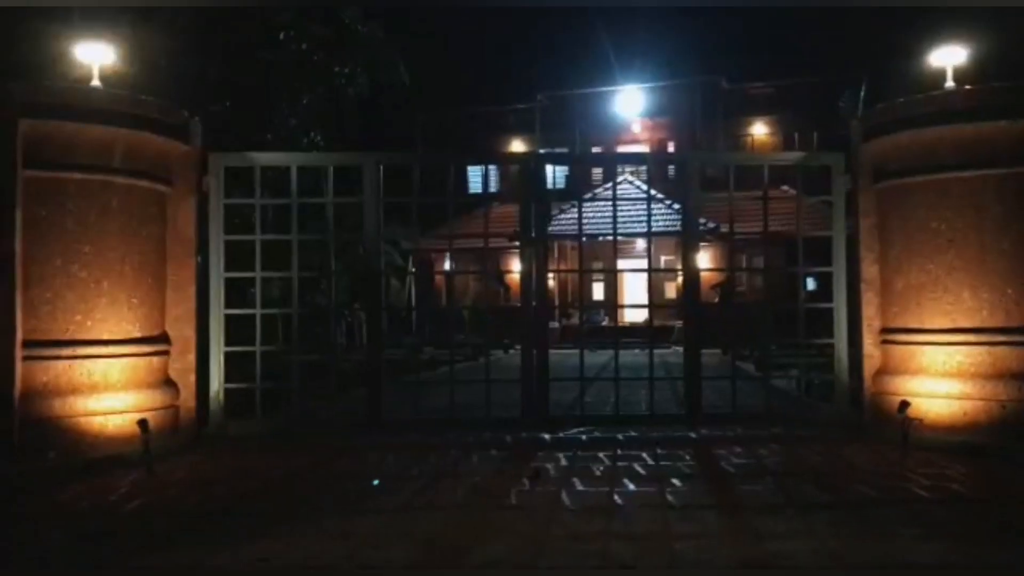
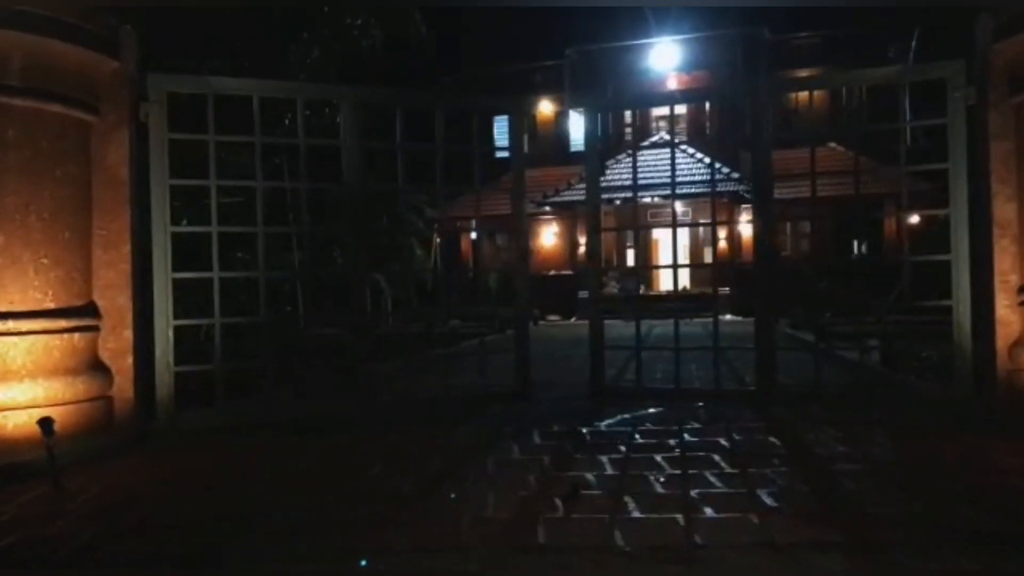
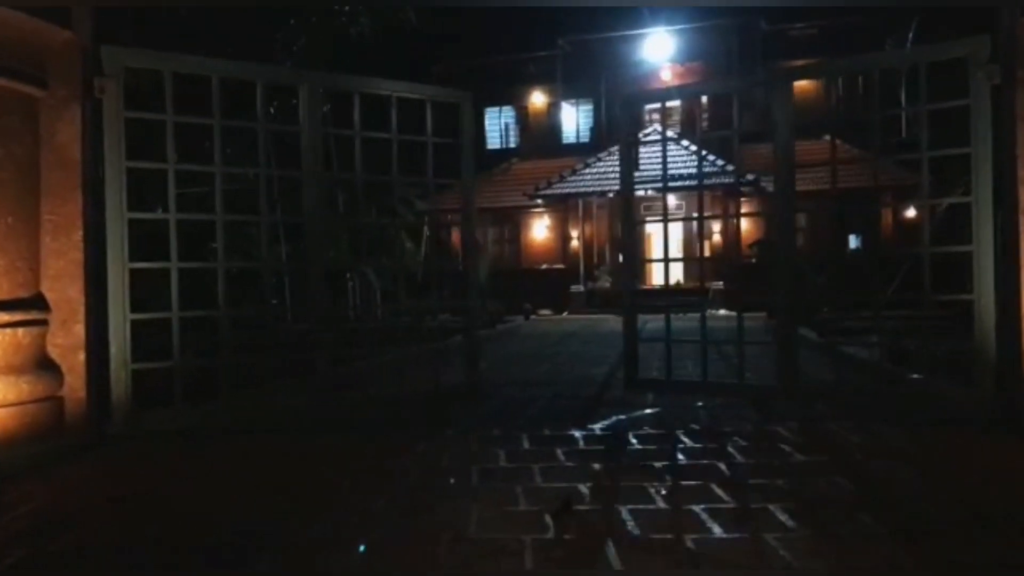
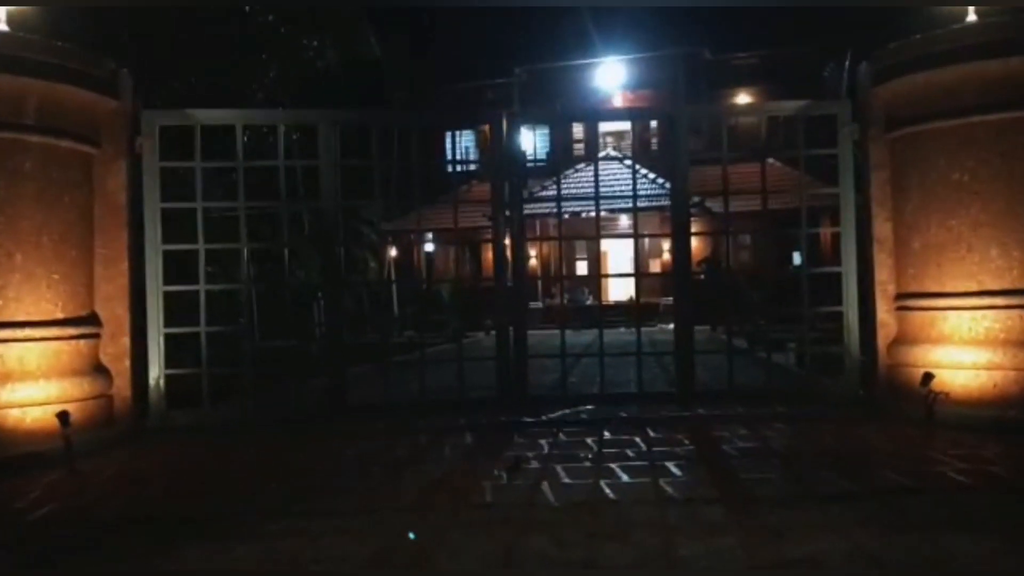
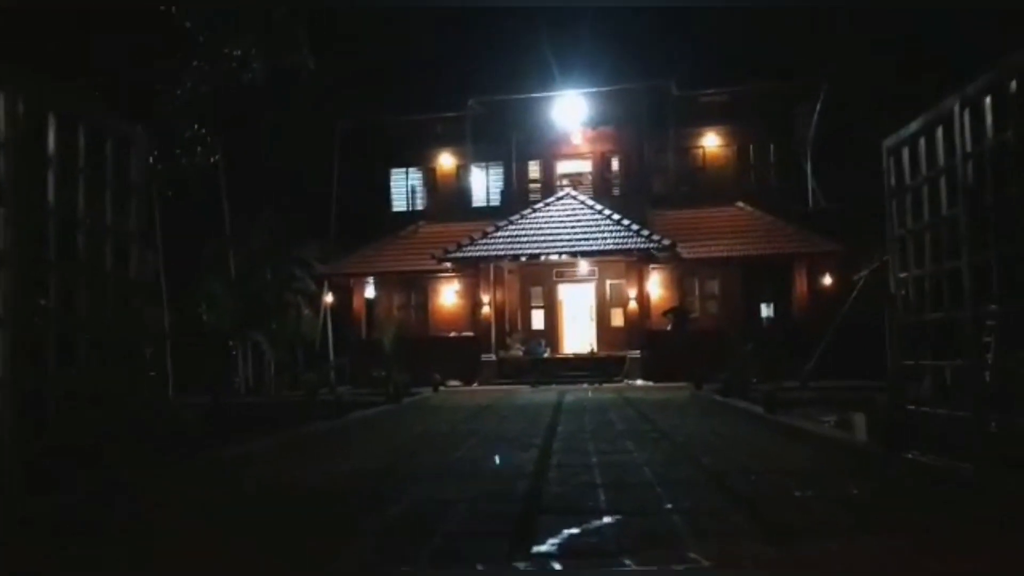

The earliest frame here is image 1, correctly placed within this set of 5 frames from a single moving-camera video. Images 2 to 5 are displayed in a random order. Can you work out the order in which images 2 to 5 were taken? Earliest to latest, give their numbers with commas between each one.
4, 2, 3, 5
